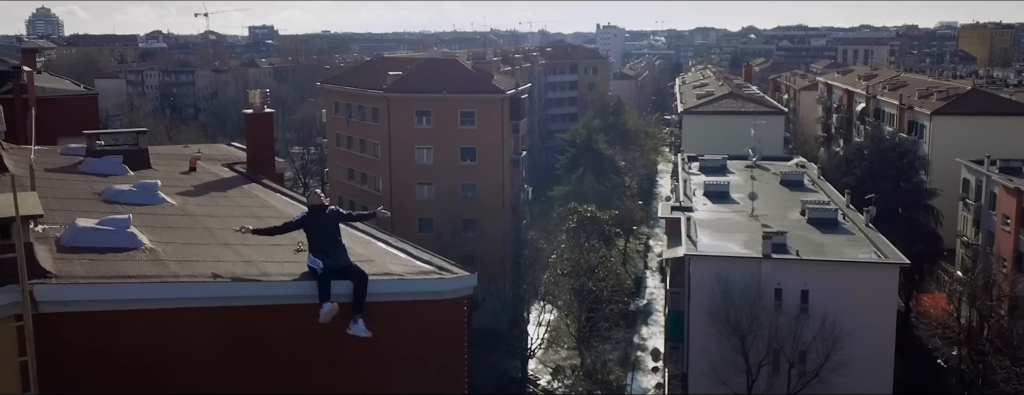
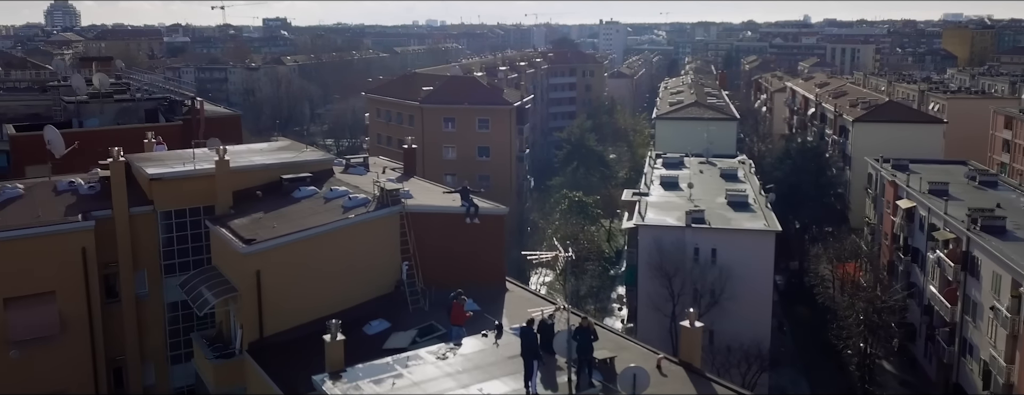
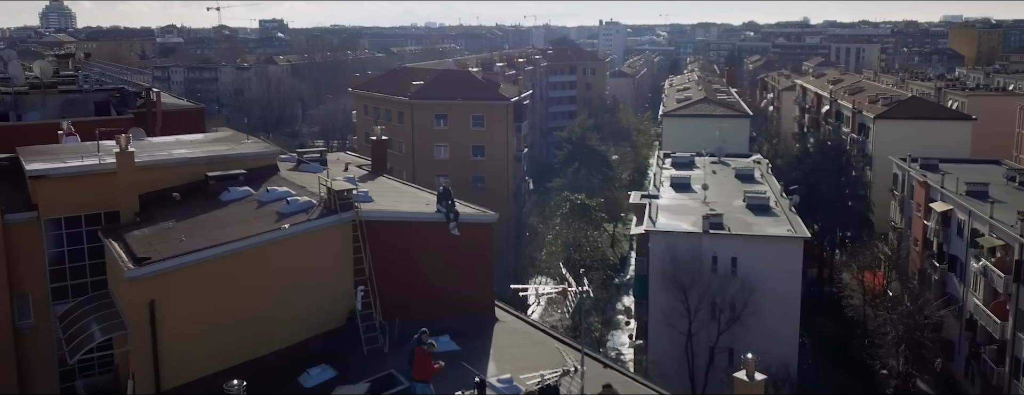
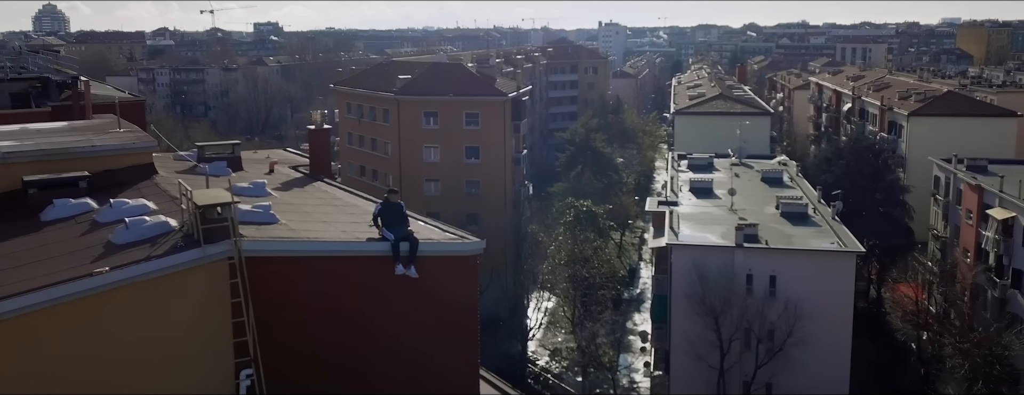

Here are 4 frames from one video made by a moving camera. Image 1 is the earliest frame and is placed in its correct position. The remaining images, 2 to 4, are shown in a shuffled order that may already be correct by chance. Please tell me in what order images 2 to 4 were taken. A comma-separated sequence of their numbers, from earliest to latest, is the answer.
4, 3, 2
